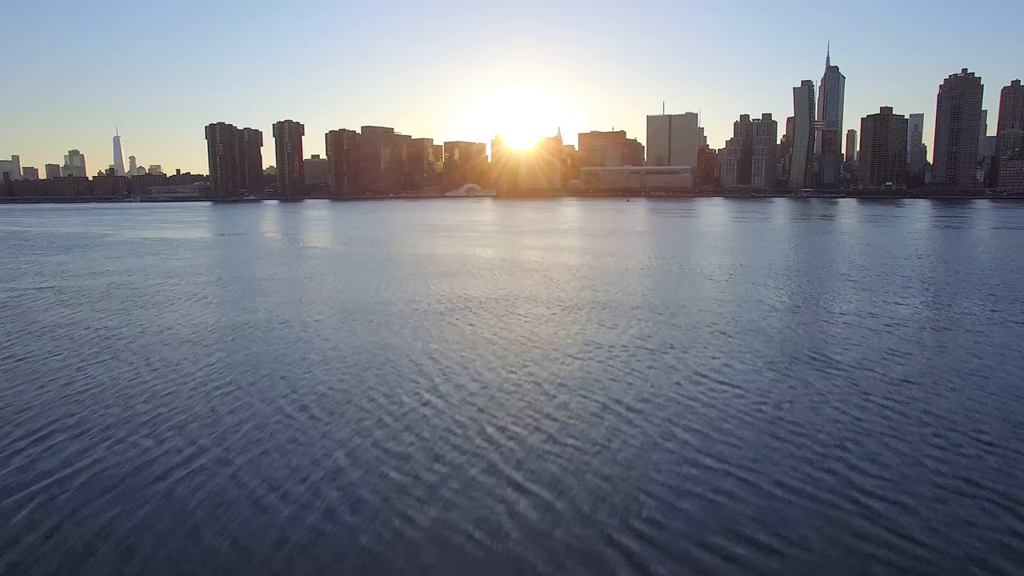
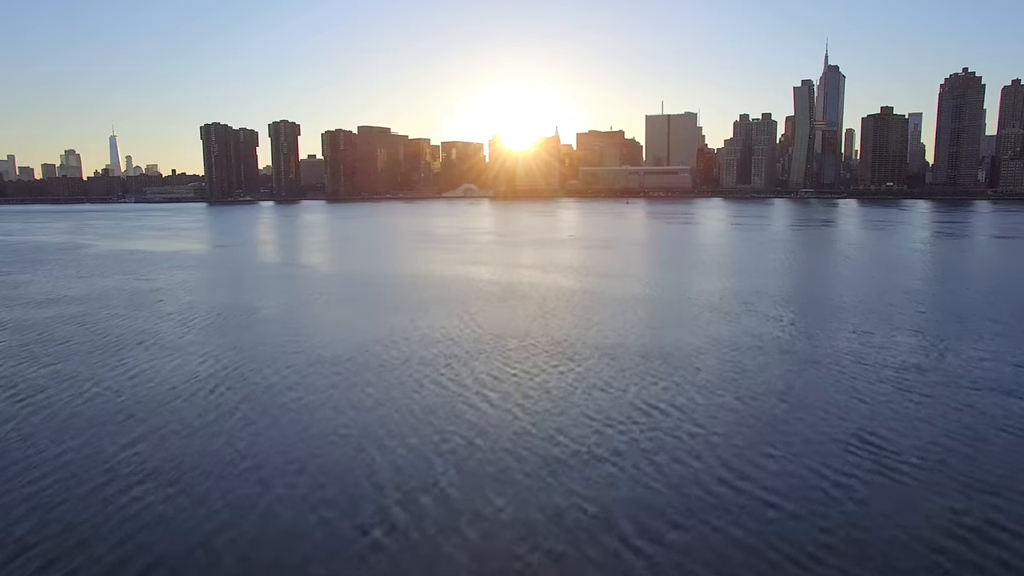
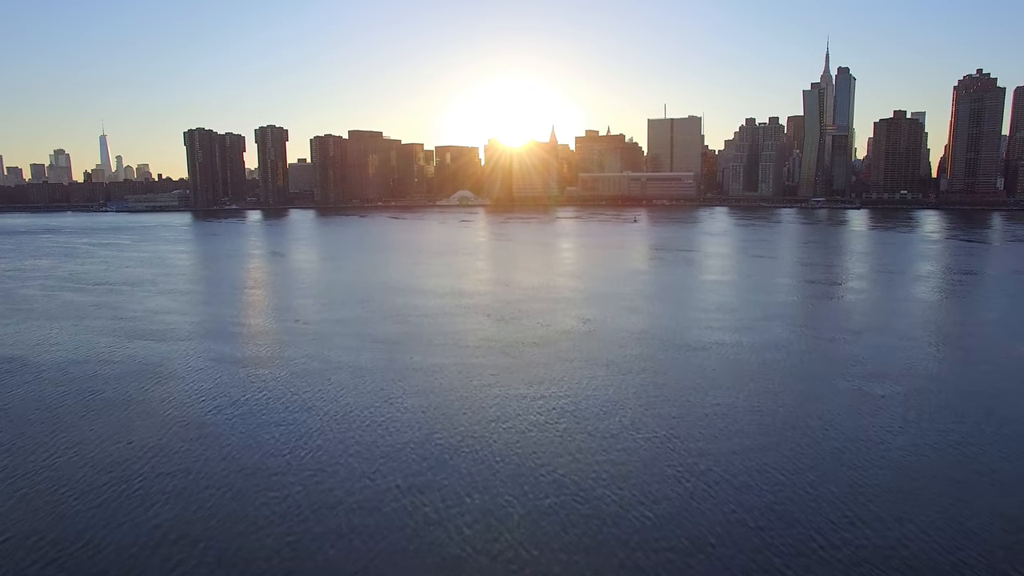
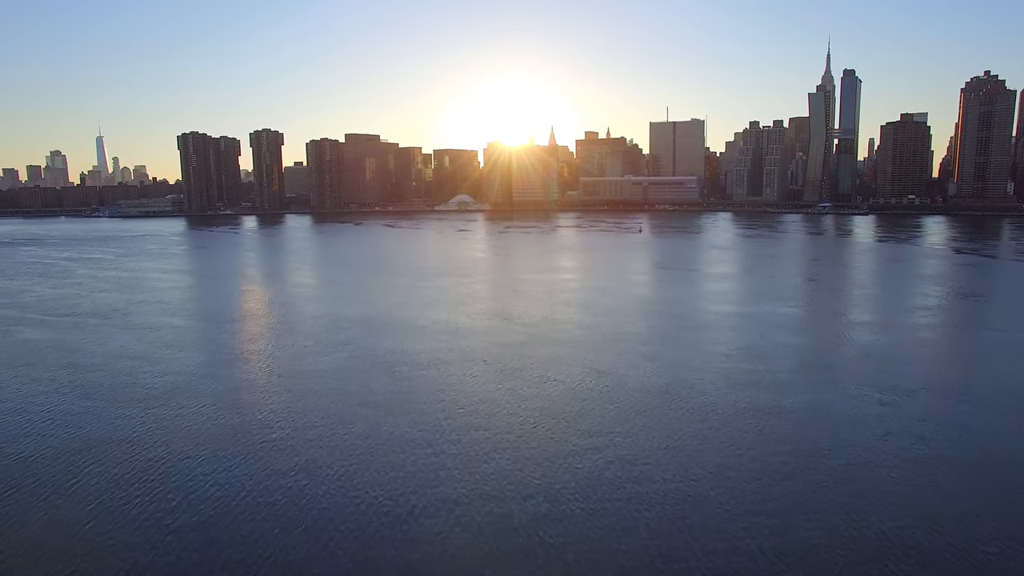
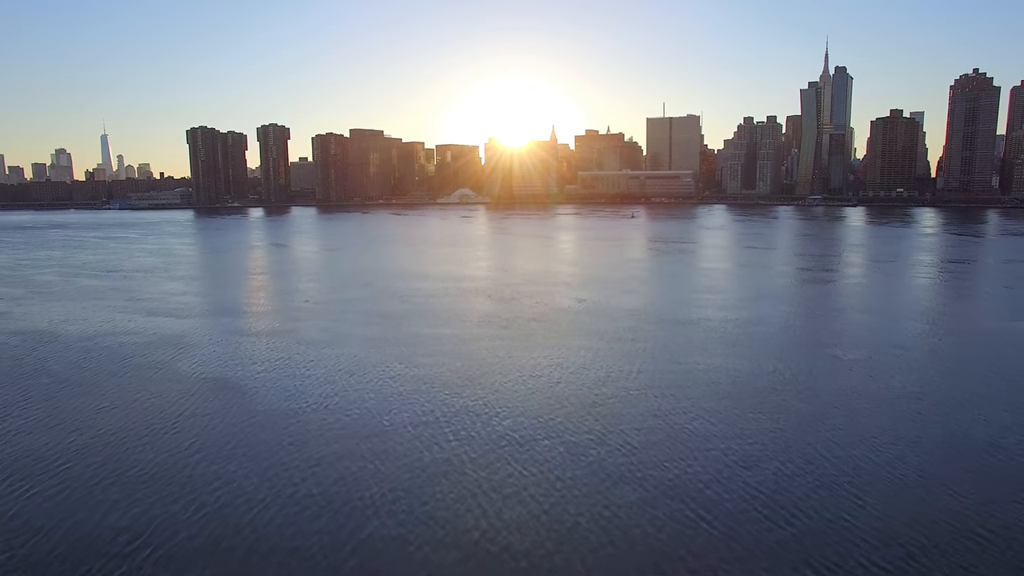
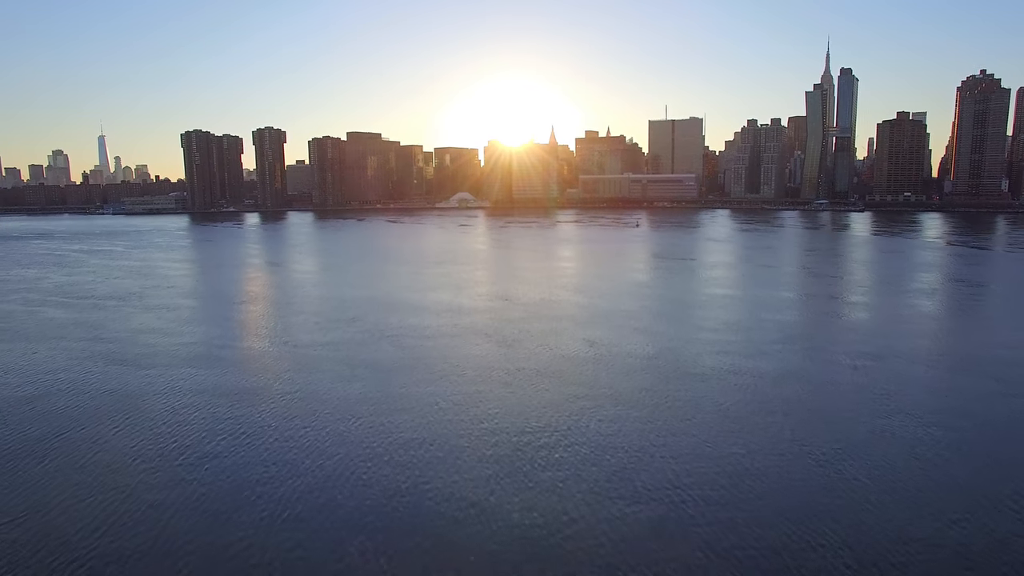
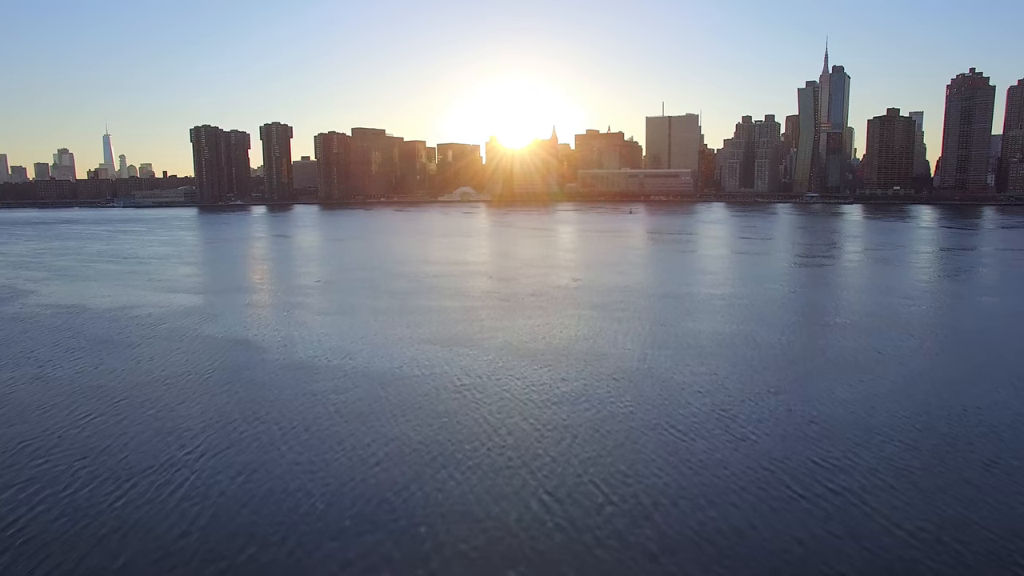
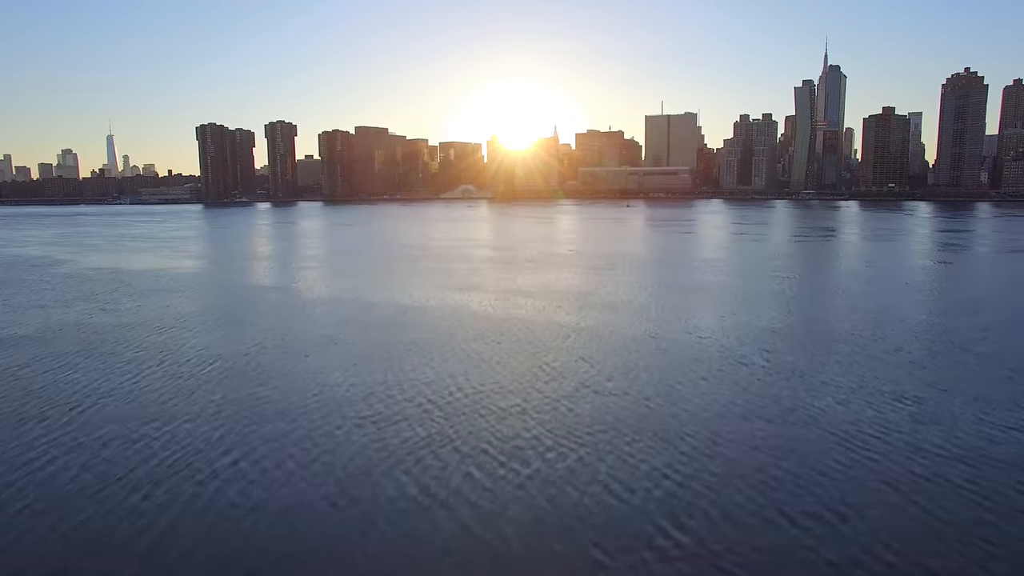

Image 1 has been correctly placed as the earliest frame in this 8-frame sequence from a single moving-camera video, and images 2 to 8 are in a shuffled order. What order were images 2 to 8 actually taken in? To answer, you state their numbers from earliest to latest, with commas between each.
2, 8, 7, 5, 3, 6, 4
